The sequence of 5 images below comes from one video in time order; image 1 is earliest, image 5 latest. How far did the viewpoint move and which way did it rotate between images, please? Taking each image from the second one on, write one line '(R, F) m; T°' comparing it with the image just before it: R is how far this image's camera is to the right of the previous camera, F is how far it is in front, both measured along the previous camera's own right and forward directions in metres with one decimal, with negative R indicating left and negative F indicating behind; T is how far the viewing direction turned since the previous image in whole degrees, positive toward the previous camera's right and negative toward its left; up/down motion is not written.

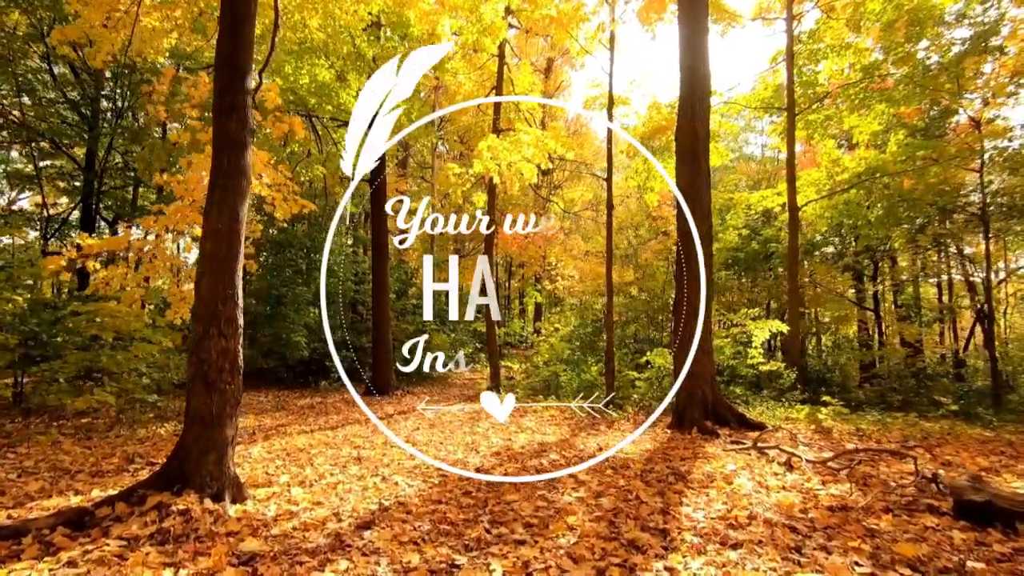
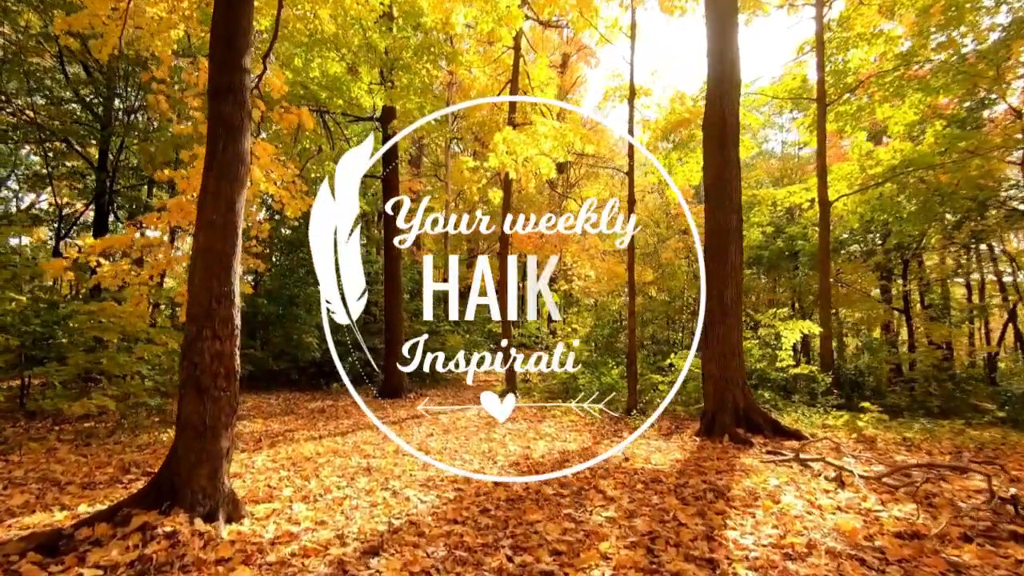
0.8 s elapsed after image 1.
(-0.1, +0.4) m; -1°
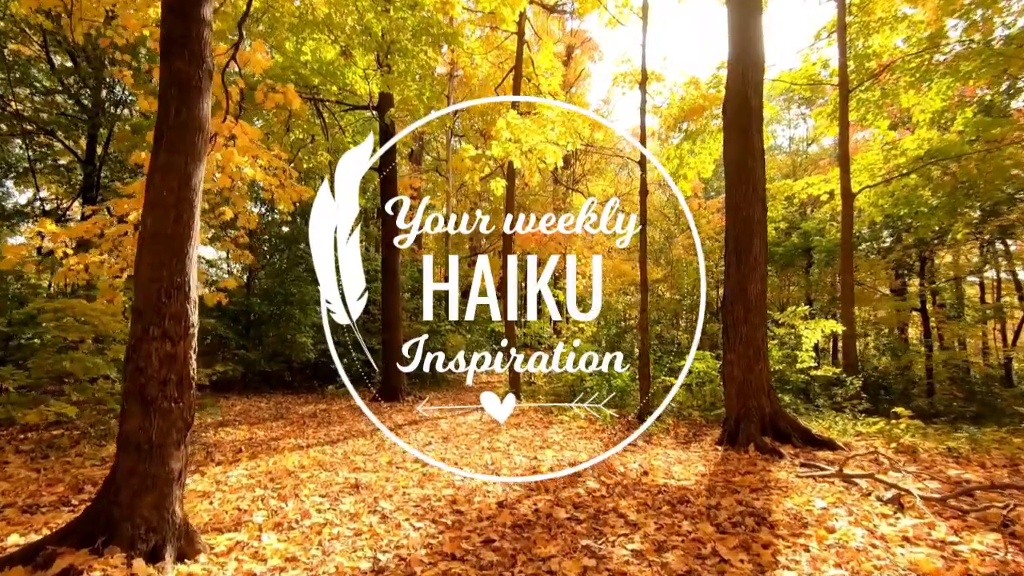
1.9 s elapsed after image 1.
(0.0, +0.6) m; 0°
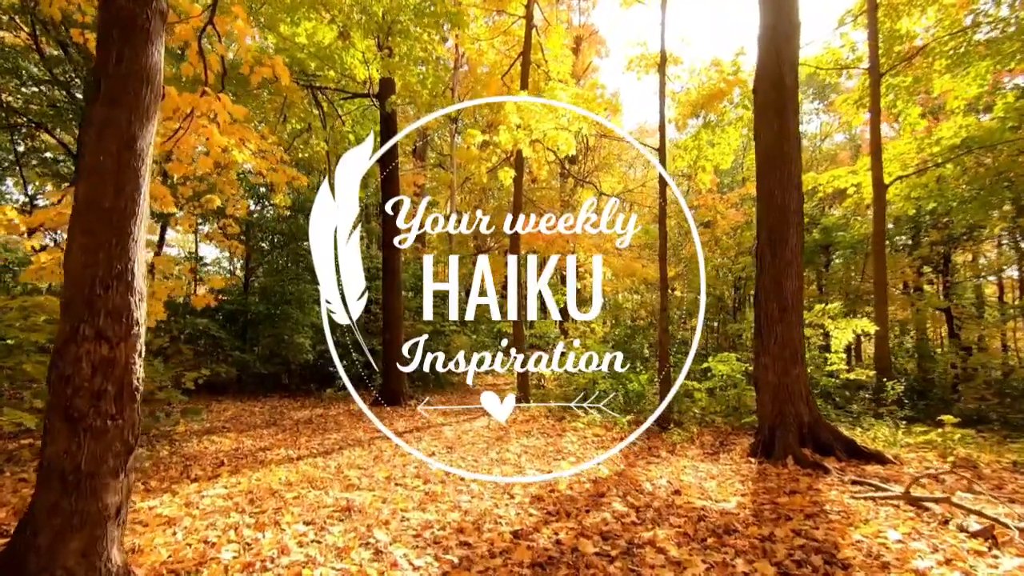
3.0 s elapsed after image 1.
(-0.1, +0.6) m; 0°
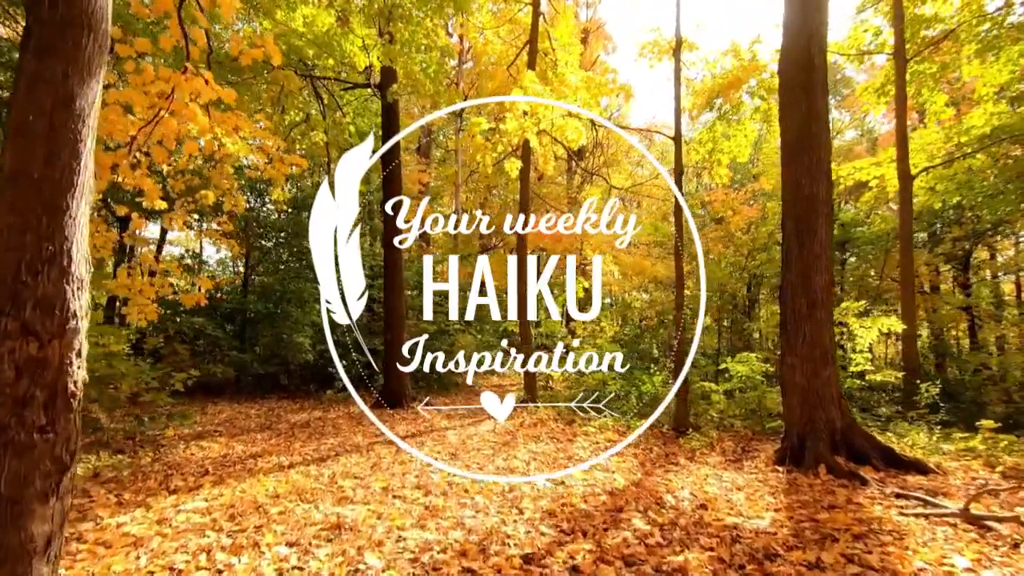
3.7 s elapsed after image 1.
(0.0, +0.4) m; -1°
